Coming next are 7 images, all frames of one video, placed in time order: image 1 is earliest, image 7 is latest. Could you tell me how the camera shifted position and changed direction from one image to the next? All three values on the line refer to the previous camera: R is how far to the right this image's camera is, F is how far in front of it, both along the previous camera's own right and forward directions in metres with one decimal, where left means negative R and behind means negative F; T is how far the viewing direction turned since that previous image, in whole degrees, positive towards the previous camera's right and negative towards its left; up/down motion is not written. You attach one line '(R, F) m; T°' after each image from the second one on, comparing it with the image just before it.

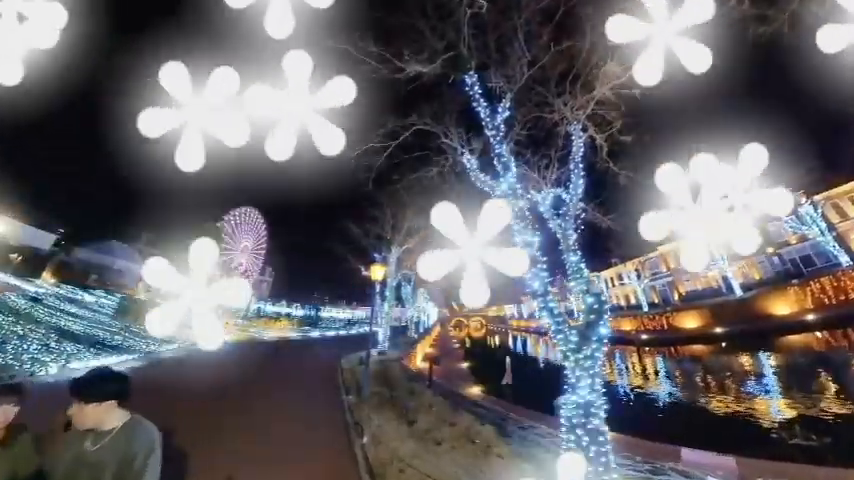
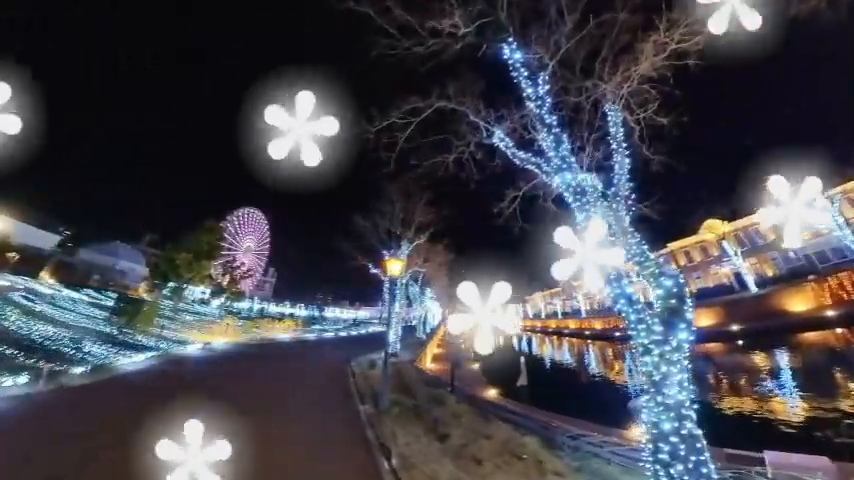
(-0.4, +0.9) m; 0°
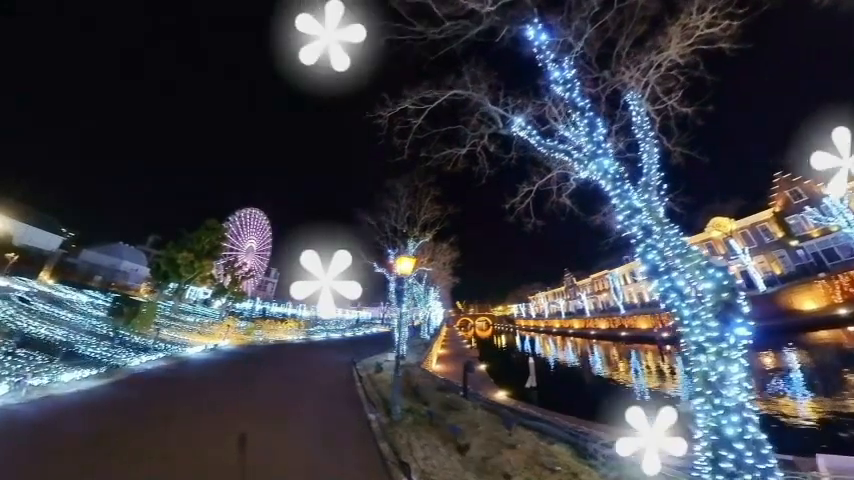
(-0.2, +0.5) m; 0°
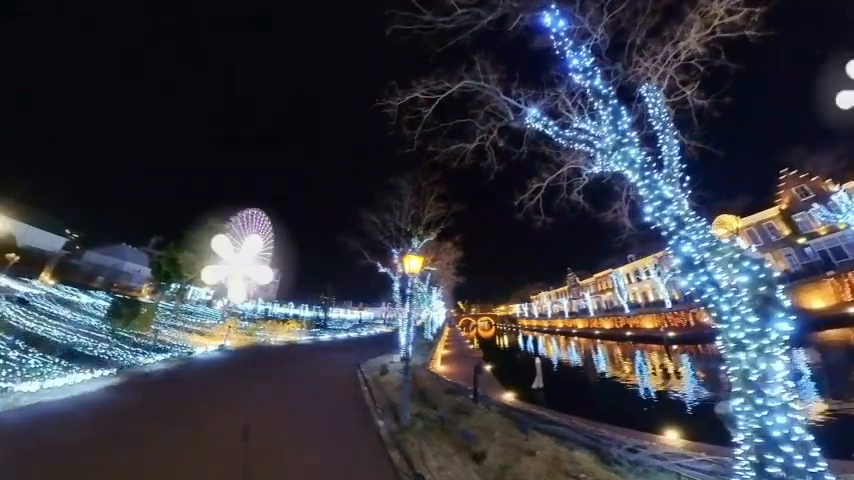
(-0.1, +0.4) m; 0°
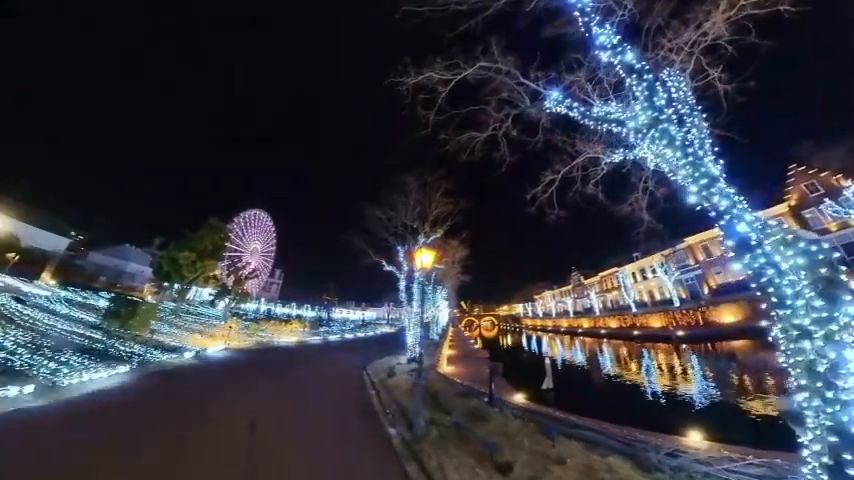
(-0.2, +0.6) m; 0°
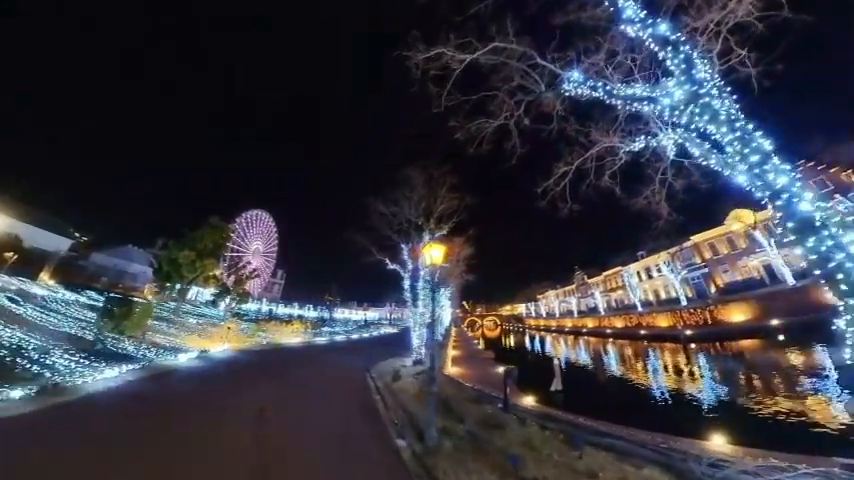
(-0.1, +0.6) m; 0°
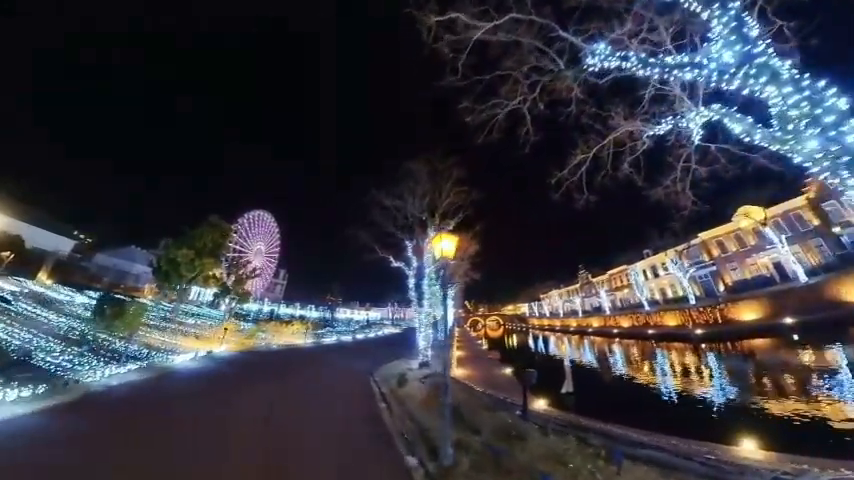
(-0.1, +0.7) m; 0°
